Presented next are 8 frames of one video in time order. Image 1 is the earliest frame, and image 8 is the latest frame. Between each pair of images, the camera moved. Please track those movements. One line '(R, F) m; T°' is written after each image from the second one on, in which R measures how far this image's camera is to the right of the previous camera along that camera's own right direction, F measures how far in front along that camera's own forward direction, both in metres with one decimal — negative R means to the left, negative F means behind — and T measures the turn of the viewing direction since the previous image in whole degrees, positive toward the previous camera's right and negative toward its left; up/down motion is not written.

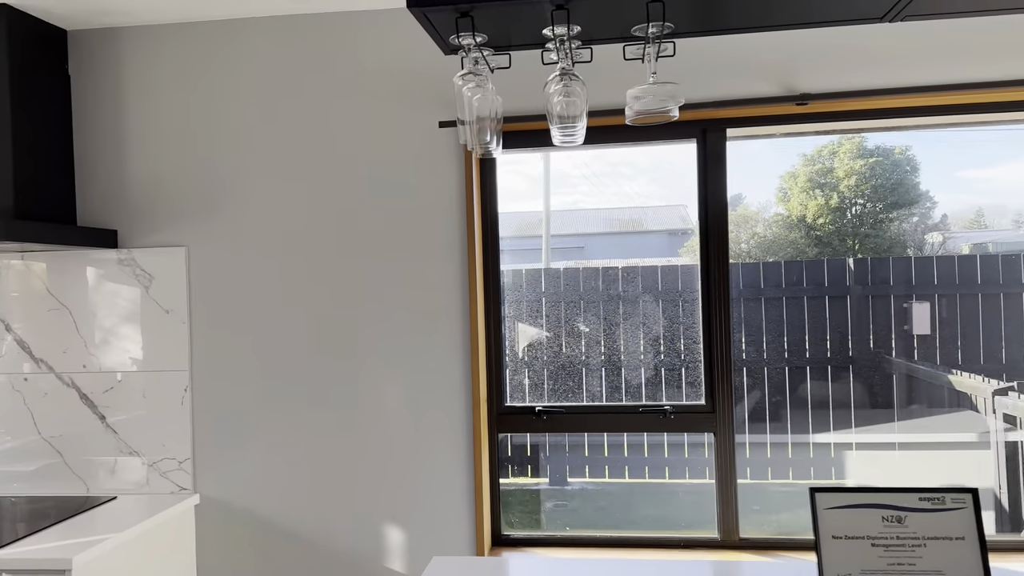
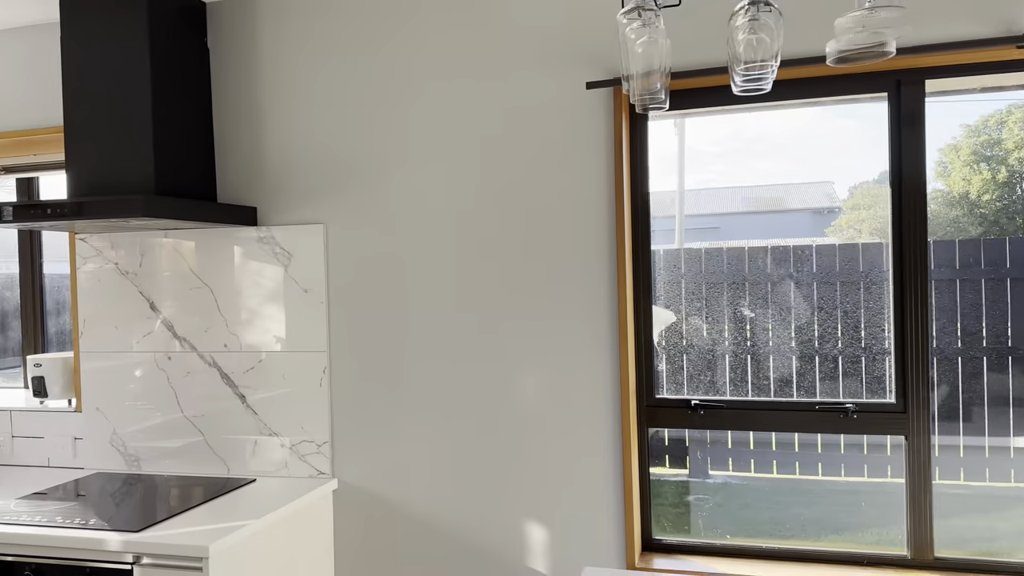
(-0.1, +0.2) m; -9°
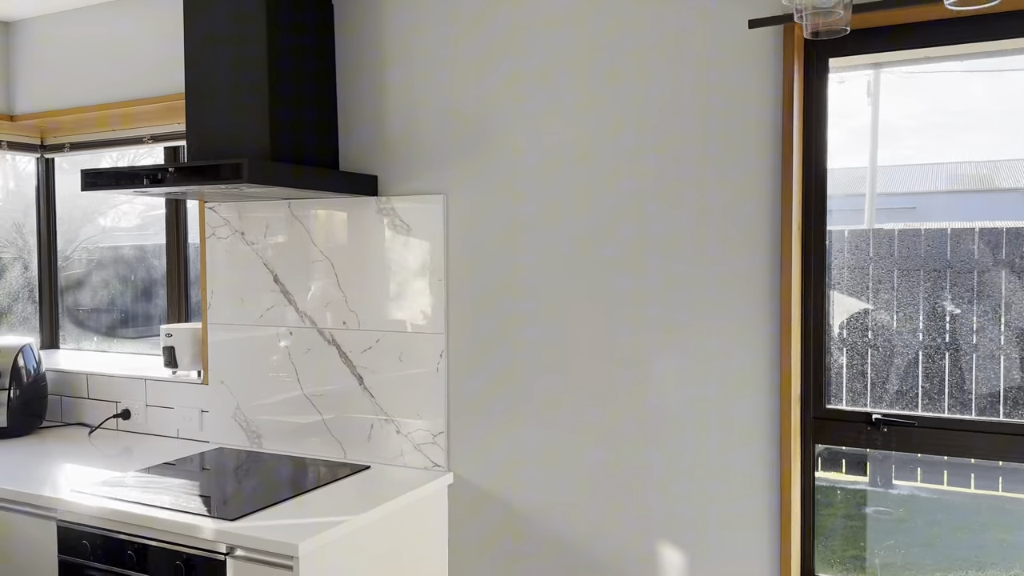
(+0.1, +0.3) m; -12°
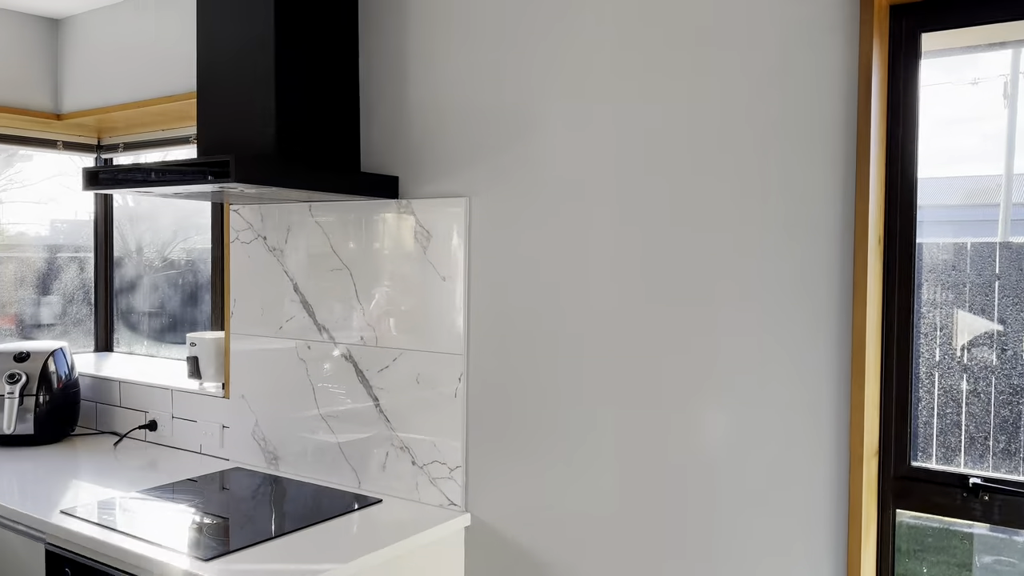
(+0.2, +0.3) m; -7°
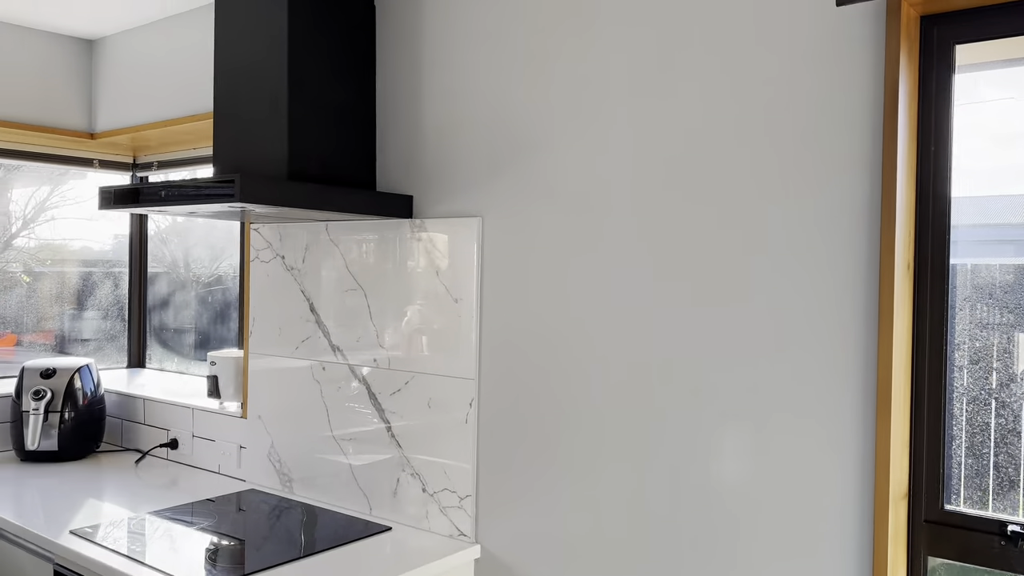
(+0.1, +0.1) m; -3°
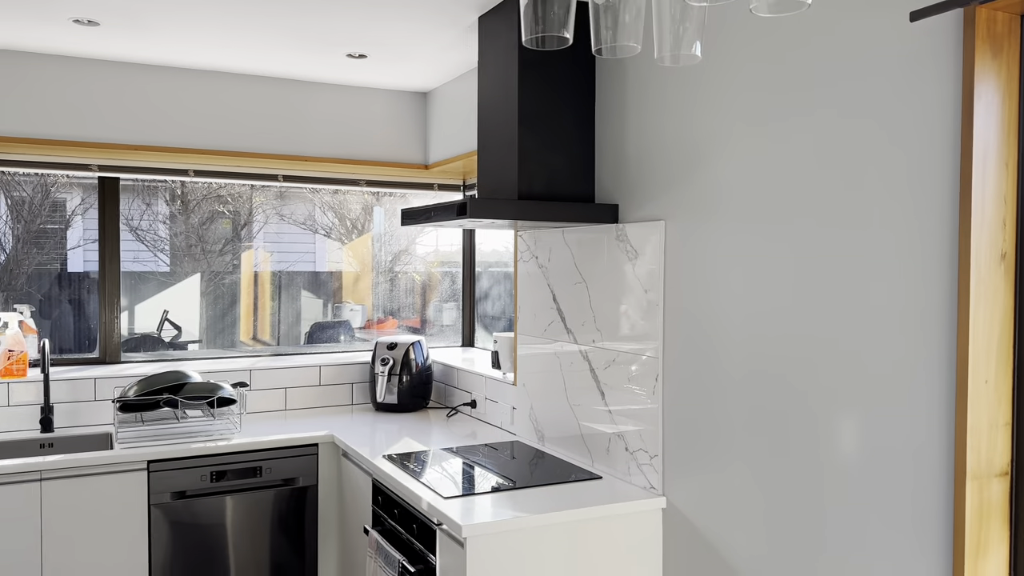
(+0.5, -0.3) m; -26°
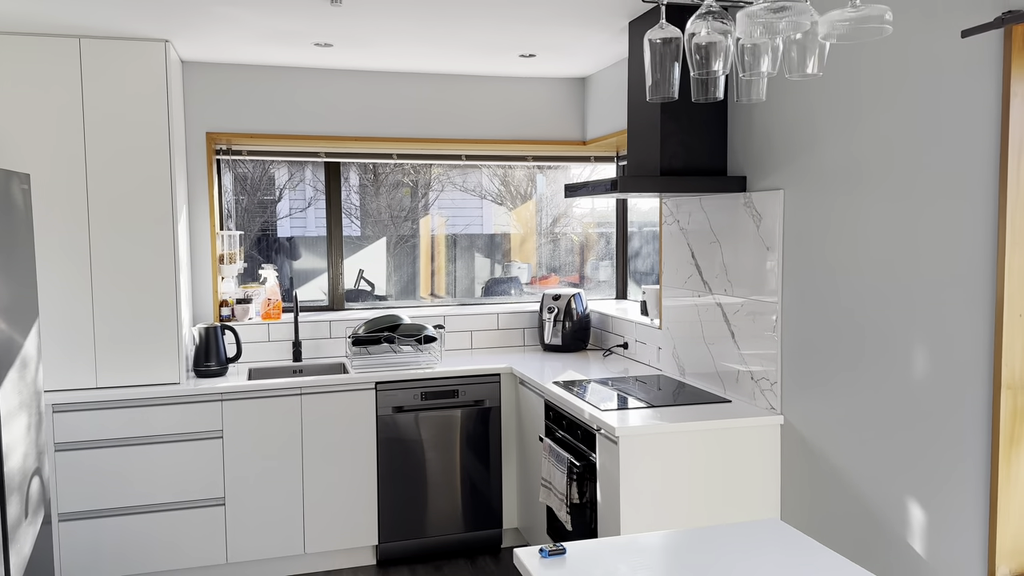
(0.0, -0.6) m; -11°
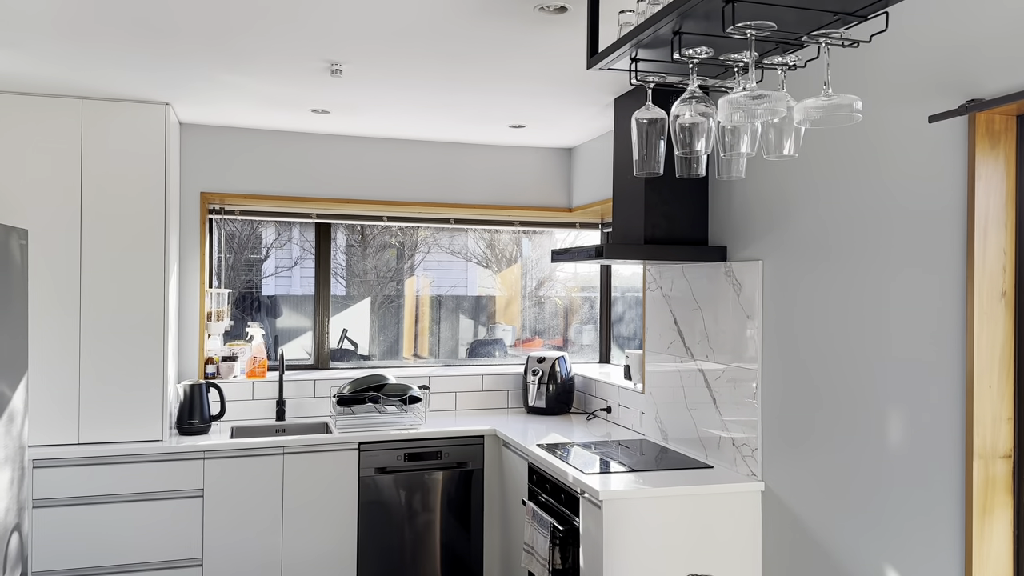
(0.0, -0.1) m; +1°
